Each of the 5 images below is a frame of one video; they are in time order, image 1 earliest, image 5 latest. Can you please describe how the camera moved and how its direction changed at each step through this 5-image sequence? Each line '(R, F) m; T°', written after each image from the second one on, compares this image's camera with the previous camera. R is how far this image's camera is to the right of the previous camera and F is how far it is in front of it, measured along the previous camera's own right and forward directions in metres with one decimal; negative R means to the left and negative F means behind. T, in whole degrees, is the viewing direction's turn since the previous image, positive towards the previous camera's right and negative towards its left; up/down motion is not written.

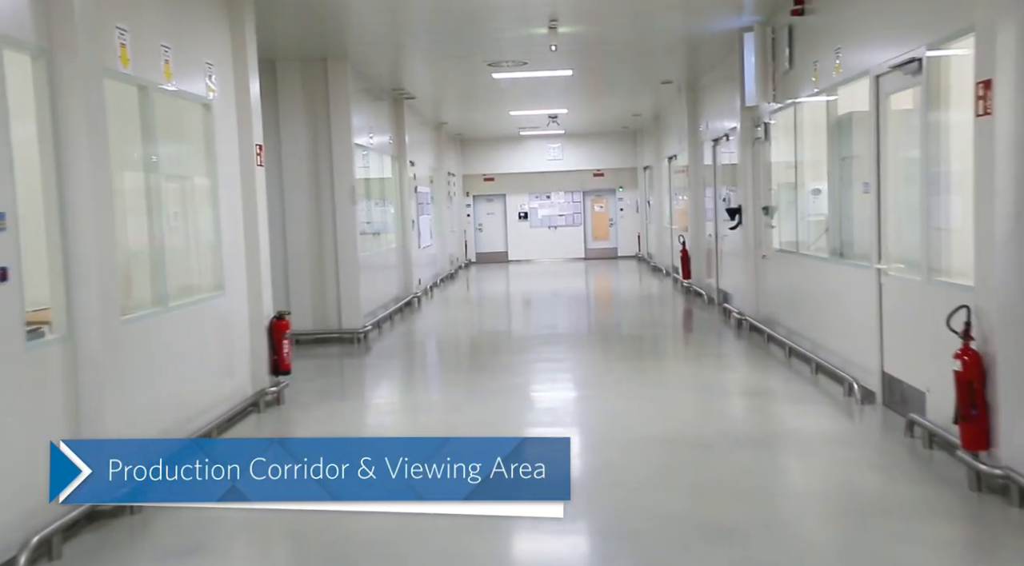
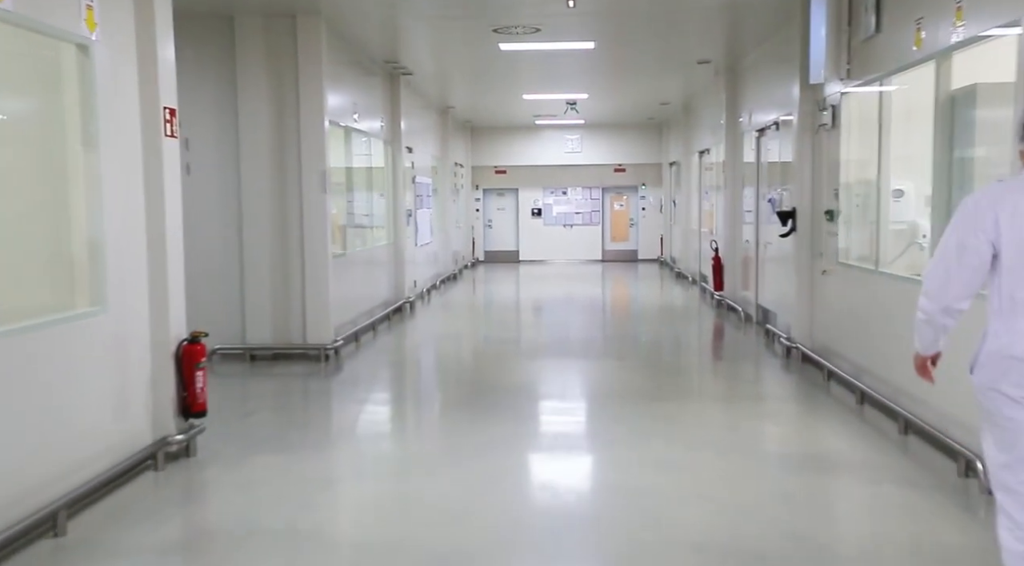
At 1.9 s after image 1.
(+0.1, +1.6) m; -1°
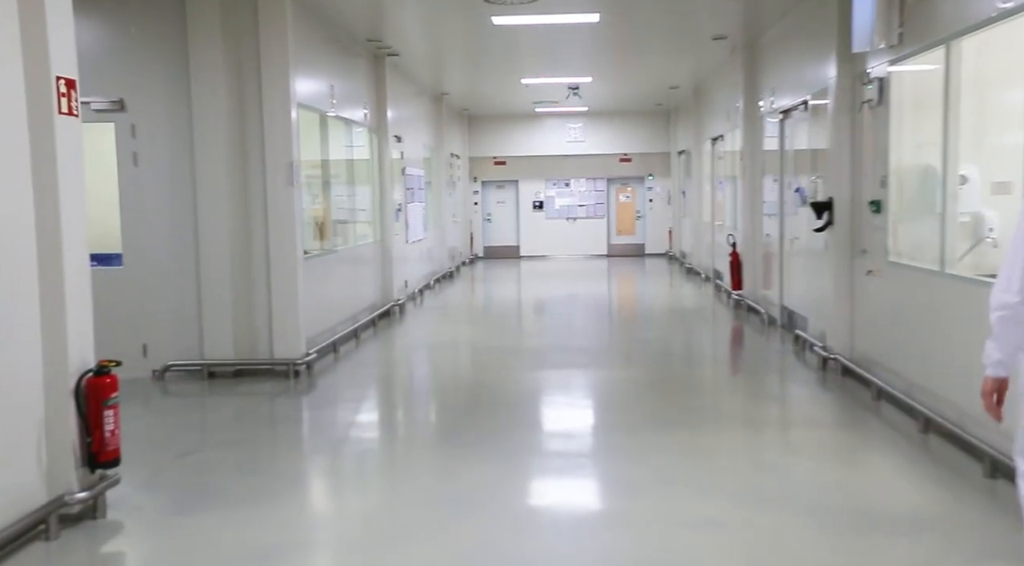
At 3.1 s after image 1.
(+0.1, +1.0) m; 0°
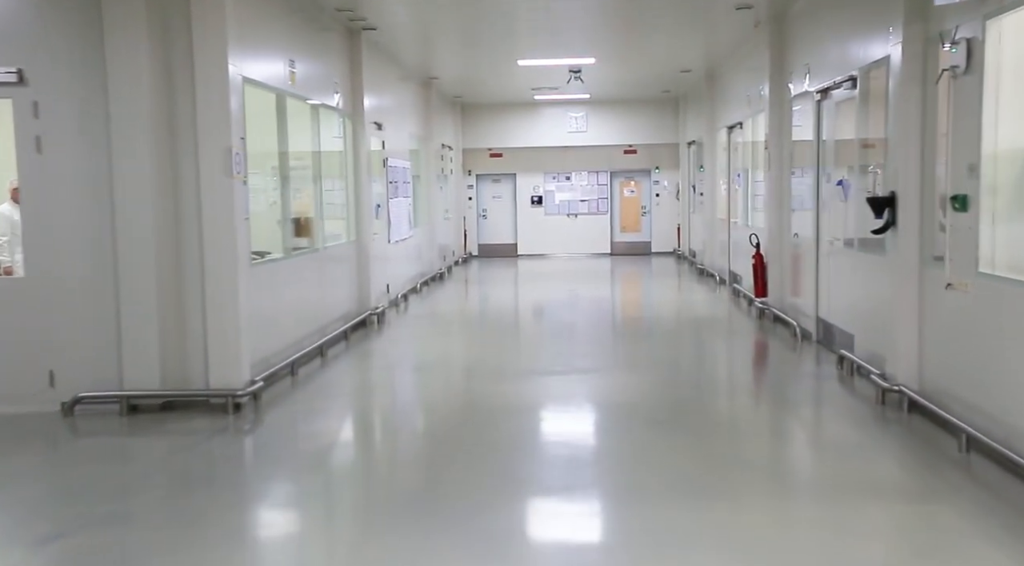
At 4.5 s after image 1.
(+0.1, +1.2) m; 0°
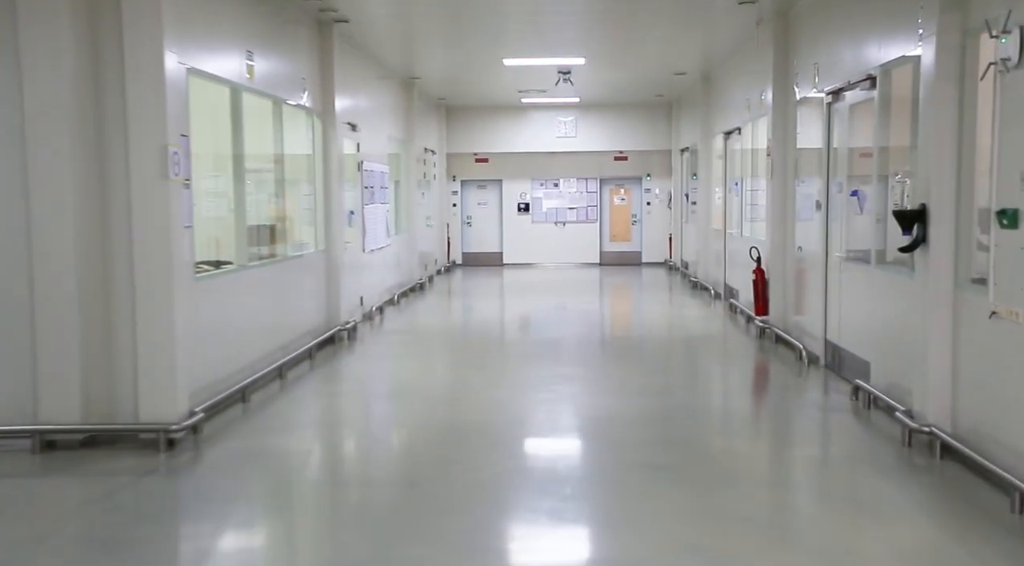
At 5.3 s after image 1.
(+0.1, +0.7) m; +1°
